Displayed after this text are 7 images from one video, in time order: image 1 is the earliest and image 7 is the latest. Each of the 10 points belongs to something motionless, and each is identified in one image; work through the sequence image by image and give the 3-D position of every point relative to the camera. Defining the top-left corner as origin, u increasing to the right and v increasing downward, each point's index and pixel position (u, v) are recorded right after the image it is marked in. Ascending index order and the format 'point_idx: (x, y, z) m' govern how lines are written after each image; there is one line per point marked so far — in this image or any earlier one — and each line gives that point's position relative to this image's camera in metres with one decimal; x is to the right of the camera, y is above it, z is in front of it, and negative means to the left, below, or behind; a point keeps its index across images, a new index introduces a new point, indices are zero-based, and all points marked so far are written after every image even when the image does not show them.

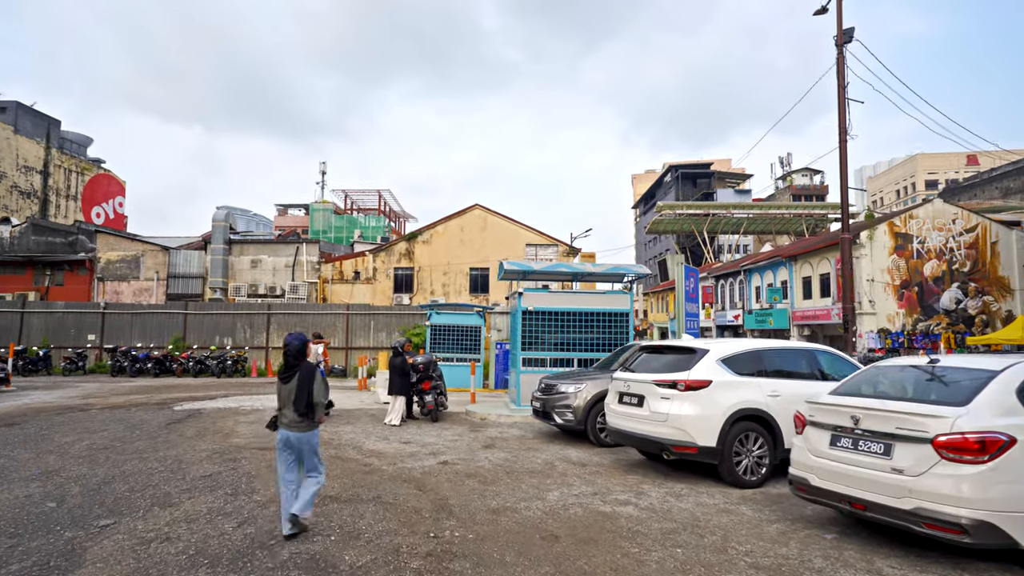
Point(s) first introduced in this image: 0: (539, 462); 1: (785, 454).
0: (+0.4, -2.3, +7.3) m
1: (+3.1, -1.9, +6.4) m
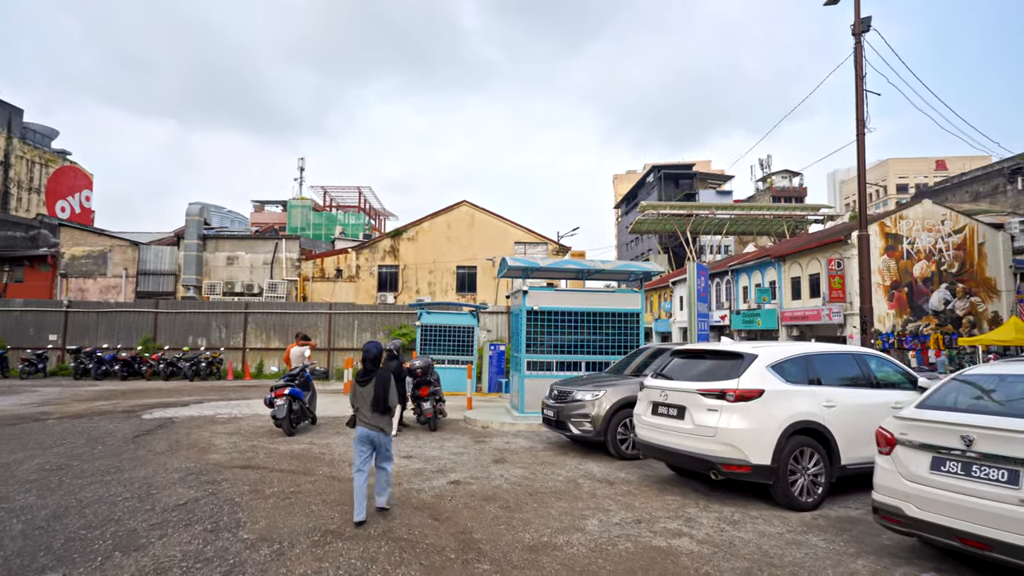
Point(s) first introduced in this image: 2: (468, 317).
0: (+0.6, -2.2, +6.5) m
1: (+3.4, -1.9, +5.7) m
2: (-1.3, -0.9, +16.5) m
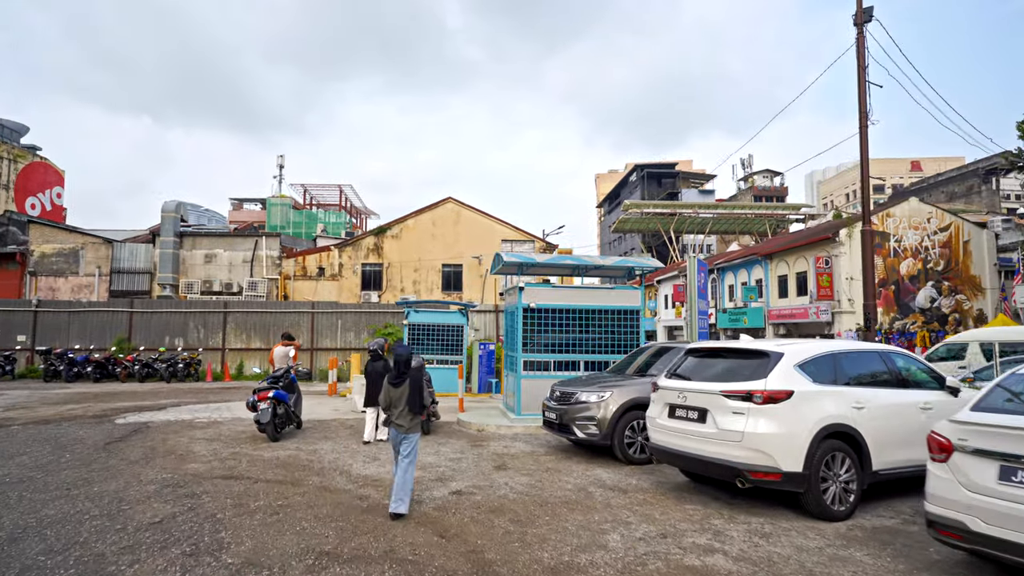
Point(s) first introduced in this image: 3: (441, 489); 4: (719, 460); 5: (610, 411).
0: (+0.6, -2.2, +6.1) m
1: (+3.5, -1.8, +5.4) m
2: (-1.6, -0.8, +16.0) m
3: (-0.8, -2.1, +6.0) m
4: (+1.9, -1.6, +5.2) m
5: (+1.3, -1.6, +7.5) m
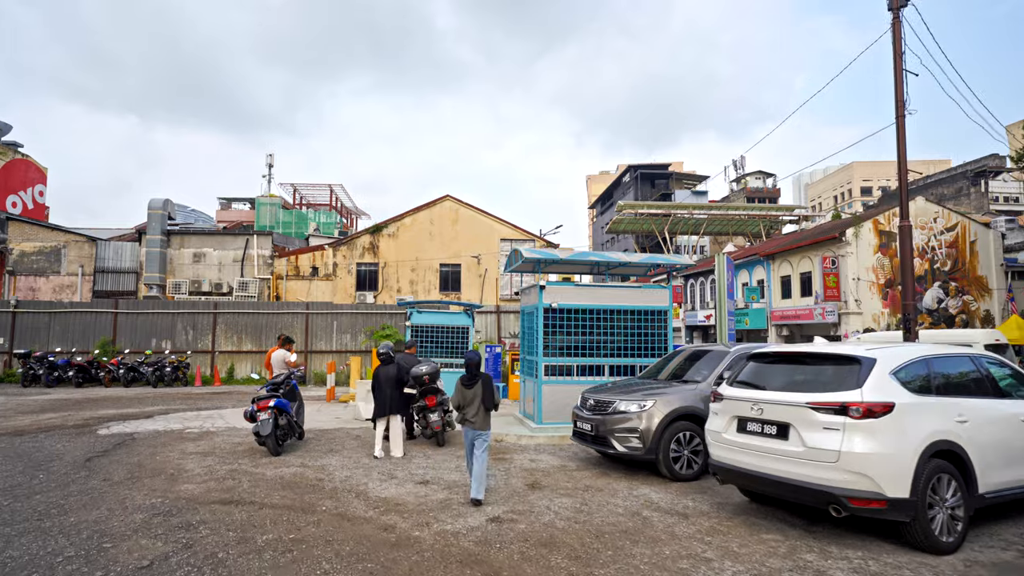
0: (+1.1, -2.1, +5.3) m
1: (+3.9, -1.8, +4.7) m
2: (-1.3, -0.8, +15.3) m
3: (-0.3, -2.1, +5.2) m
4: (+2.4, -1.6, +4.5) m
5: (+1.7, -1.6, +6.7) m
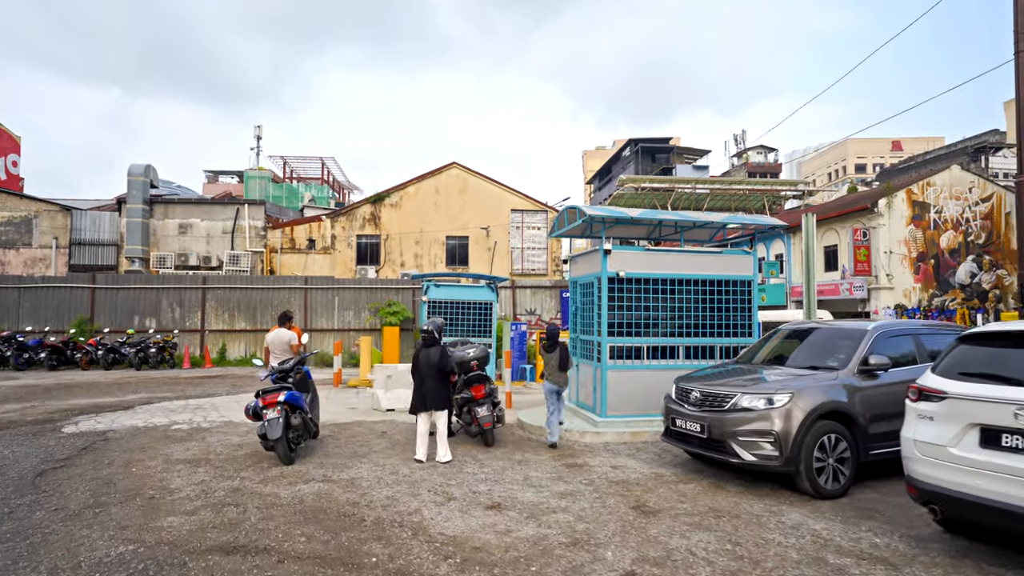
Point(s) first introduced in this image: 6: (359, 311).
0: (+1.9, -1.8, +3.7) m
1: (+4.8, -1.5, +3.1) m
2: (-0.6, -0.1, +13.5) m
3: (+0.5, -1.8, +3.6) m
4: (+3.3, -1.3, +2.9) m
5: (+2.6, -1.2, +5.1) m
6: (-4.9, -0.7, +18.2) m
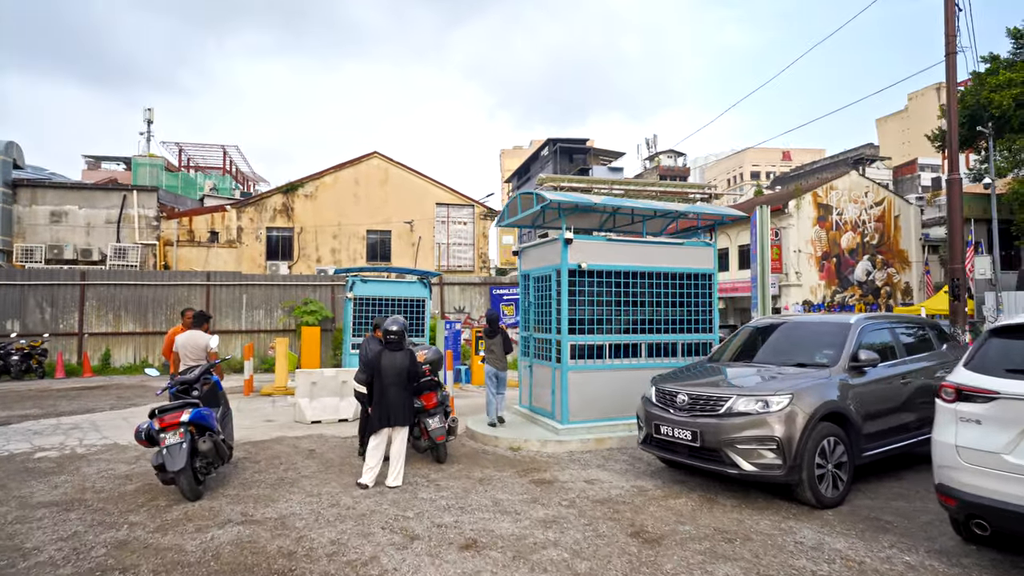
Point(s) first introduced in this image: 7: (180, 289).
0: (+1.9, -1.7, +3.1) m
1: (+4.8, -1.4, +2.9) m
2: (-2.1, 0.0, +12.5) m
3: (+0.6, -1.7, +2.8) m
4: (+3.4, -1.2, +2.5) m
5: (+2.3, -1.1, +4.6) m
6: (-7.0, -0.6, +16.4) m
7: (-9.4, 0.0, +15.8) m
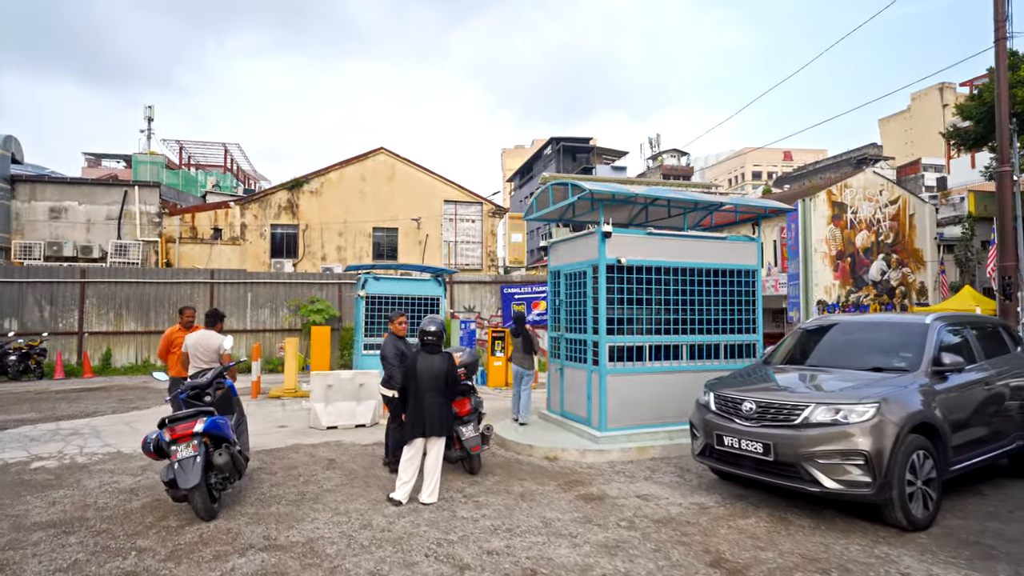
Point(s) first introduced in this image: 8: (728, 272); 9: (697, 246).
0: (+2.3, -1.7, +2.6) m
1: (+5.2, -1.4, +2.4) m
2: (-1.7, +0.1, +12.0) m
3: (+1.0, -1.7, +2.3) m
4: (+3.8, -1.2, +2.0) m
5: (+2.7, -1.1, +4.1) m
6: (-6.6, -0.6, +15.9) m
7: (-9.0, 0.0, +15.3) m
8: (+2.8, +0.2, +7.4) m
9: (+2.4, +0.6, +7.3) m
